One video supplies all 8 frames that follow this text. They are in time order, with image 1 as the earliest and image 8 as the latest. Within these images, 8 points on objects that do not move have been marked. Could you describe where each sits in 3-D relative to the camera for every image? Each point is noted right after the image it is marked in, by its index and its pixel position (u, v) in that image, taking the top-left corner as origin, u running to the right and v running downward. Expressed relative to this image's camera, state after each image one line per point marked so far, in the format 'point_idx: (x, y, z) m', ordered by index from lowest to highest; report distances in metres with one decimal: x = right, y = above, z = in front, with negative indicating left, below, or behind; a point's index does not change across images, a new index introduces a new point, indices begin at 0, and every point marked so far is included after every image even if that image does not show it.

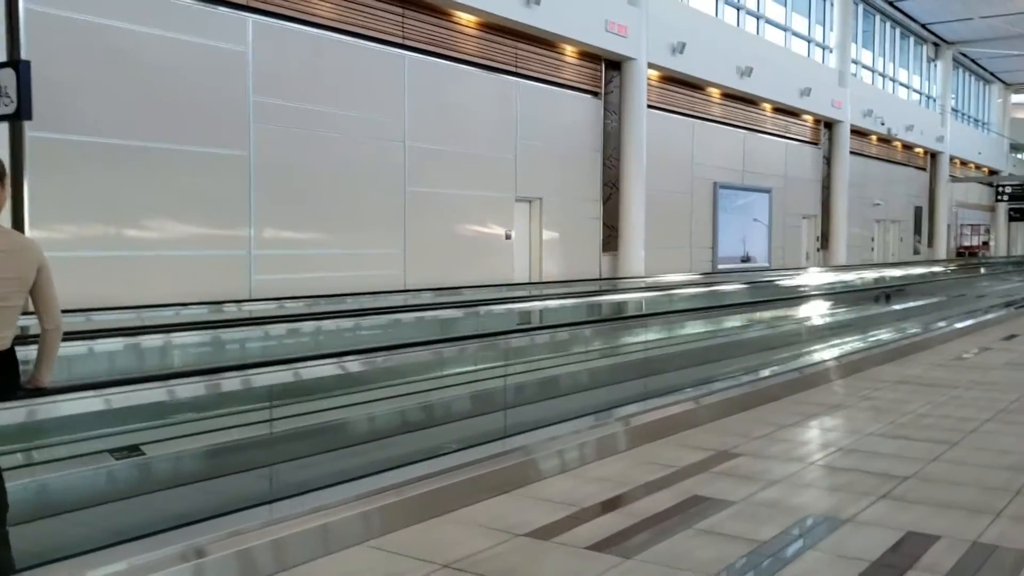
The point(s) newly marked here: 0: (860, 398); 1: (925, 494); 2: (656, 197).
0: (+2.9, -0.9, +7.4) m
1: (+2.2, -1.1, +4.7) m
2: (+2.7, +1.7, +16.2) m
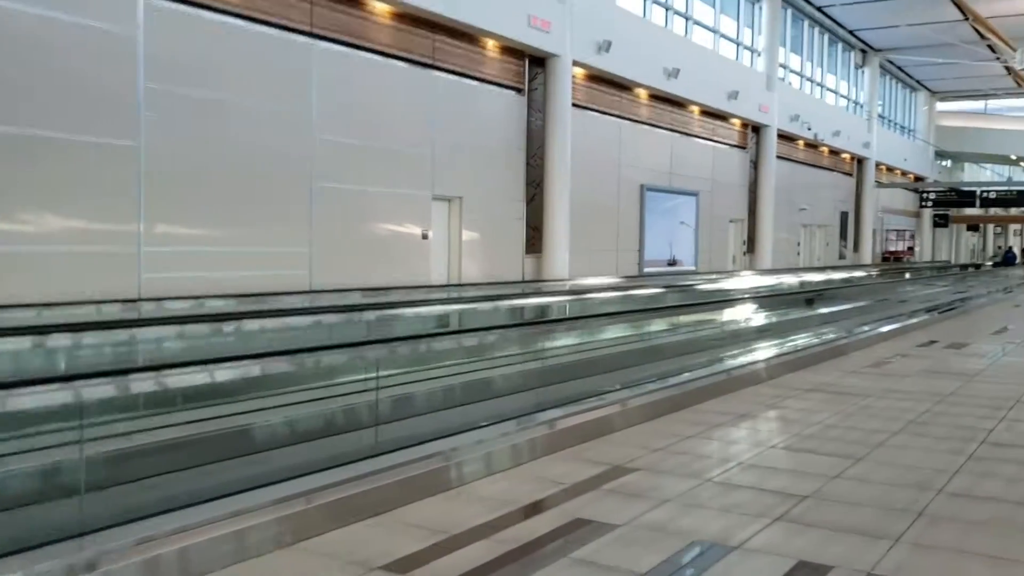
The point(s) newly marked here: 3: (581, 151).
0: (+2.1, -1.0, +7.1) m
1: (+1.6, -1.1, +4.4) m
2: (+1.3, +1.7, +15.9) m
3: (+1.3, +2.5, +15.8) m
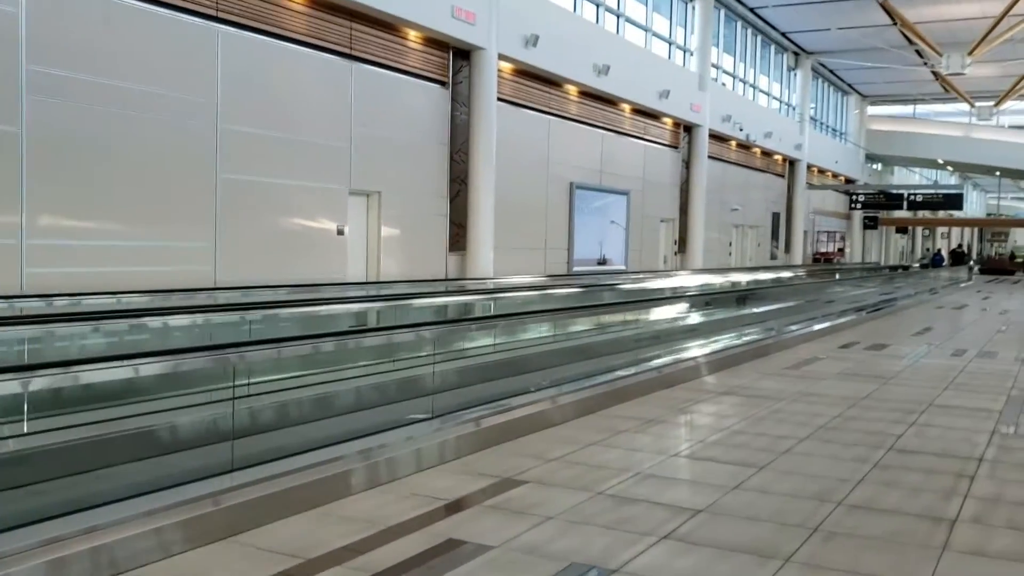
0: (+1.3, -1.0, +6.9) m
1: (+0.9, -1.2, +4.1) m
2: (0.0, +1.7, +15.6) m
3: (-0.1, +2.5, +15.5) m
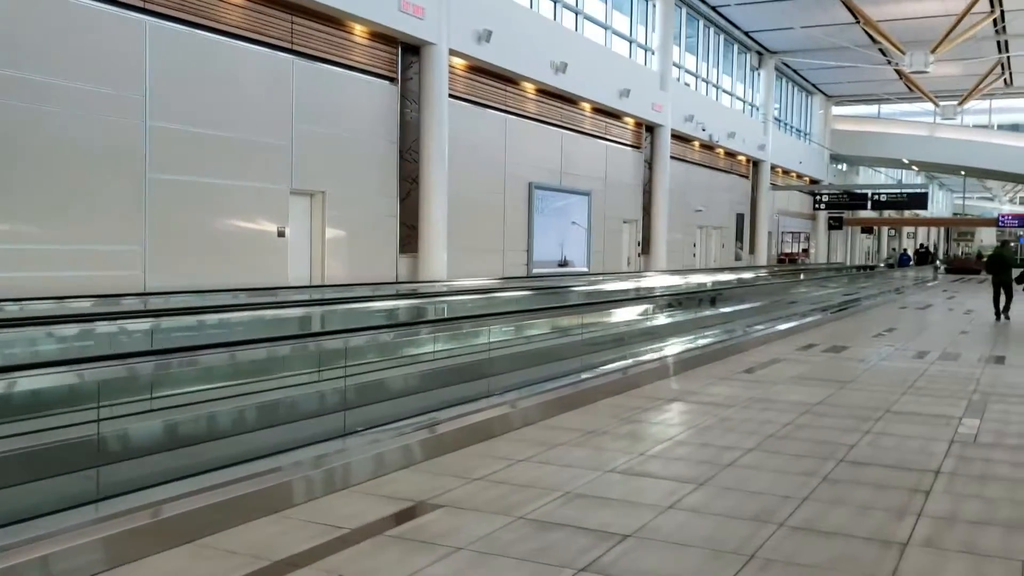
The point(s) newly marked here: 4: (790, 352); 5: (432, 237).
0: (+0.8, -1.0, +6.5) m
1: (+0.5, -1.2, +3.7) m
2: (-0.8, +1.6, +15.2) m
3: (-0.9, +2.5, +15.1) m
4: (+3.7, -0.8, +11.4) m
5: (-1.3, +0.8, +13.7) m
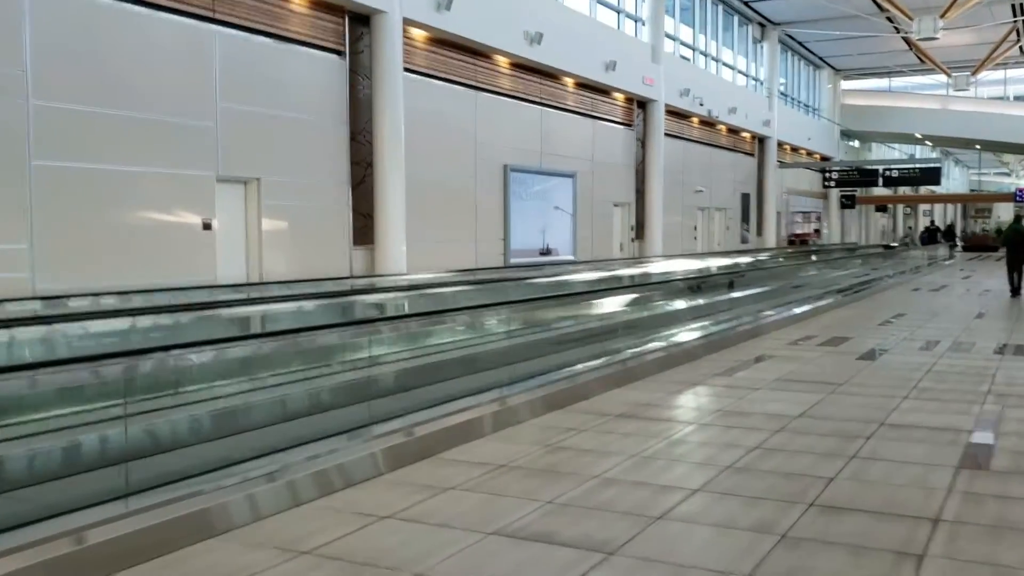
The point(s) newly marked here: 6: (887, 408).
0: (+0.2, -1.0, +5.2) m
1: (-0.1, -1.2, +2.4) m
2: (-1.3, +1.7, +13.9) m
3: (-1.4, +2.6, +13.8) m
4: (+3.2, -0.7, +10.1) m
5: (-1.8, +0.9, +12.5) m
6: (+2.8, -0.9, +6.4) m
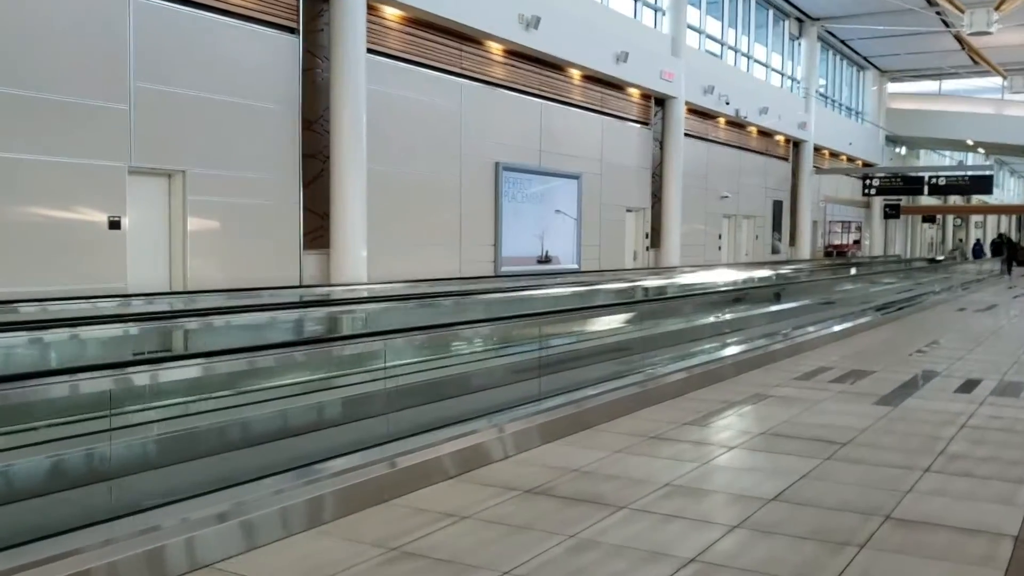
0: (-0.5, -1.1, +3.6) m
1: (-1.0, -1.3, +0.9) m
2: (-1.6, +1.6, +12.4) m
3: (-1.6, +2.4, +12.3) m
4: (+2.7, -0.9, +8.4) m
5: (-2.1, +0.8, +11.0) m
6: (+2.1, -1.1, +4.7) m
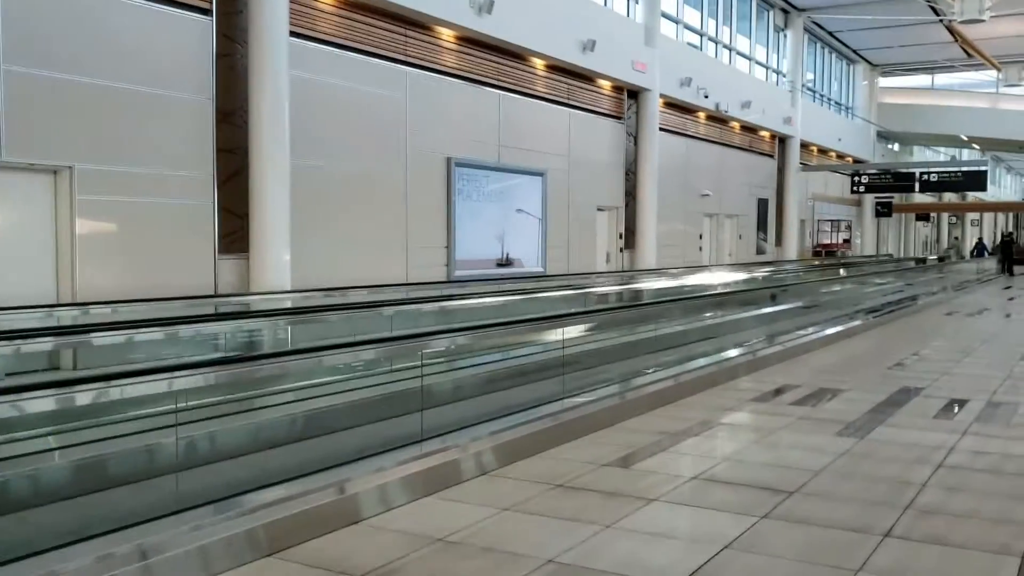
0: (-1.2, -1.2, +2.6) m
1: (-1.6, -1.4, -0.2) m
2: (-2.3, +1.5, +11.4) m
3: (-2.3, +2.3, +11.3) m
4: (+2.0, -1.0, +7.4) m
5: (-2.8, +0.7, +10.0) m
6: (+1.4, -1.2, +3.7) m
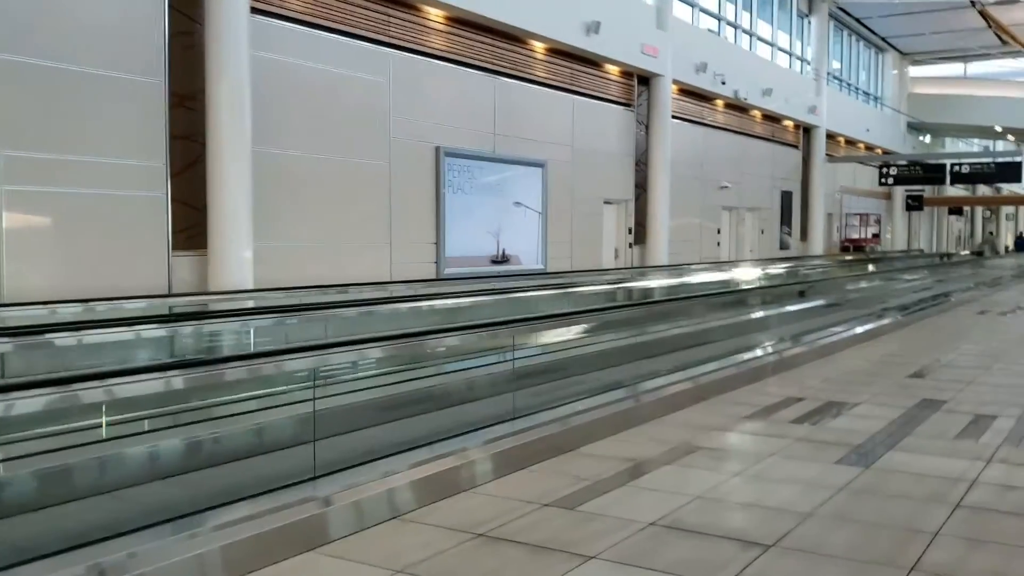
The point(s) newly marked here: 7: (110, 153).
0: (-1.6, -1.2, +1.8) m
1: (-2.2, -1.4, -1.0) m
2: (-2.4, +1.5, +10.6) m
3: (-2.5, +2.4, +10.5) m
4: (+1.7, -1.0, +6.4) m
5: (-3.0, +0.7, +9.2) m
6: (+1.0, -1.2, +2.8) m
7: (-4.1, +1.3, +8.3) m
